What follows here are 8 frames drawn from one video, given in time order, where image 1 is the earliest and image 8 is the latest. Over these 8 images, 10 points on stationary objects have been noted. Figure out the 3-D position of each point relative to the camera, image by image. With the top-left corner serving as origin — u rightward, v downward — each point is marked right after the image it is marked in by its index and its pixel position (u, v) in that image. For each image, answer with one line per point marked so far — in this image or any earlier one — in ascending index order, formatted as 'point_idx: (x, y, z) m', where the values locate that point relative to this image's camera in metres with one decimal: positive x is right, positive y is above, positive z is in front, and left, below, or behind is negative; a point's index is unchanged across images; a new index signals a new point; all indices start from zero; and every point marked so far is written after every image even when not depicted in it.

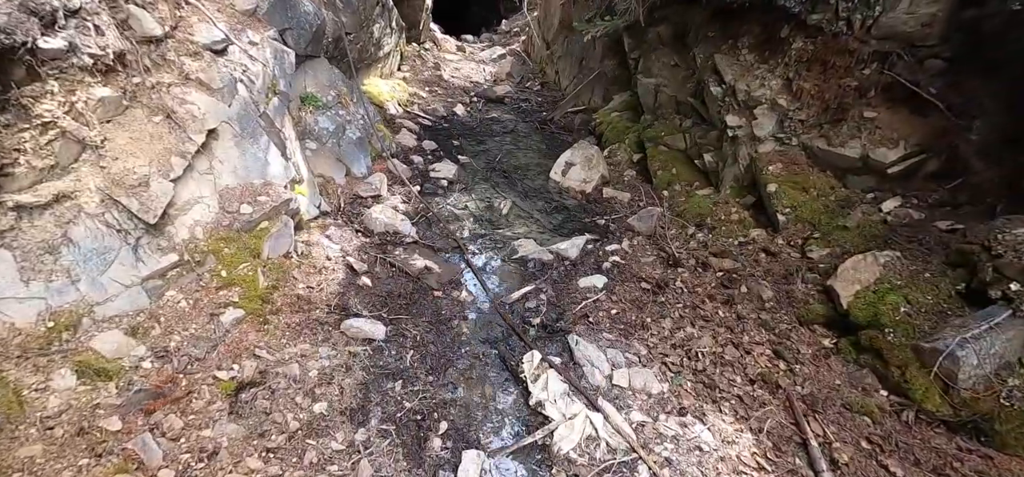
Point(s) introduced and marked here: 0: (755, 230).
0: (+2.0, +0.1, +4.1) m
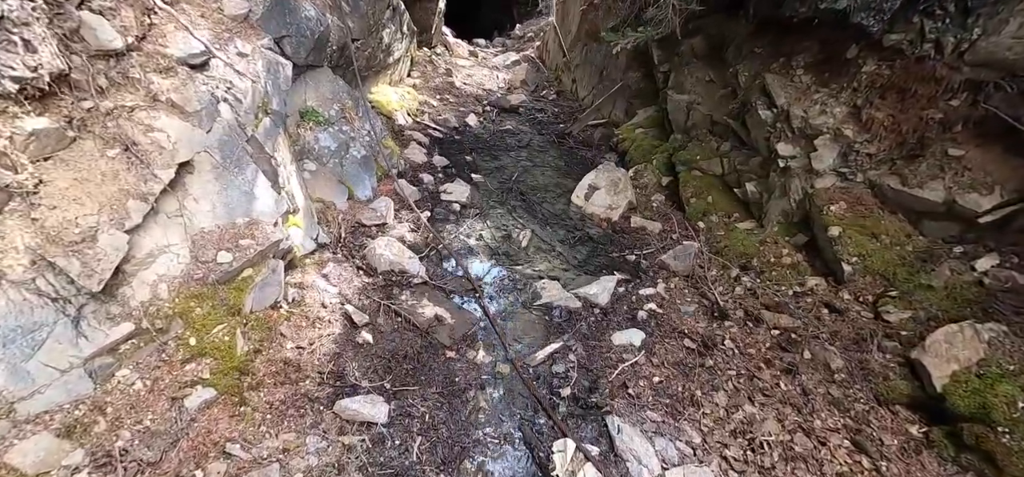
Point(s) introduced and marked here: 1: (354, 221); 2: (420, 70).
0: (+2.1, -0.3, +3.6) m
1: (-1.2, +0.1, +4.0) m
2: (-1.6, +2.9, +8.9) m
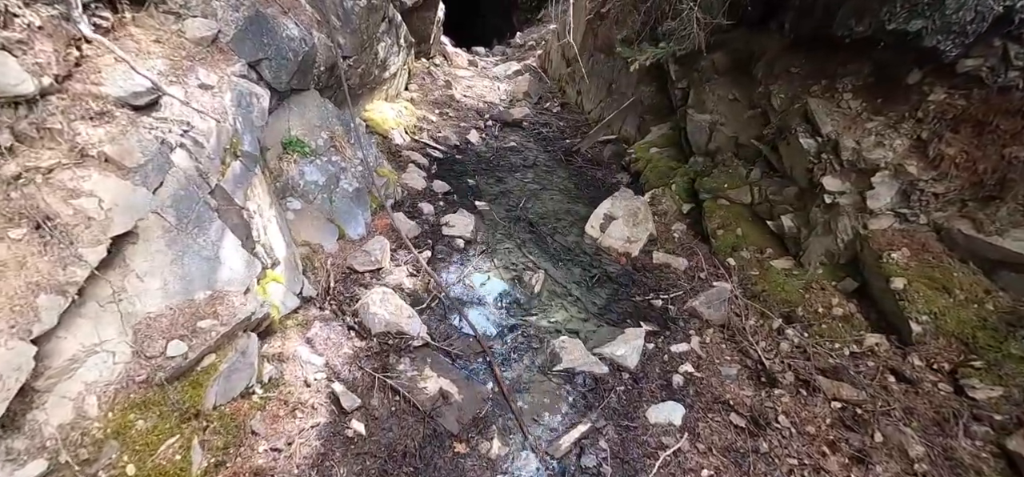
0: (+2.2, -0.6, +3.2) m
1: (-1.1, -0.2, +3.5) m
2: (-1.5, +2.5, +8.5) m
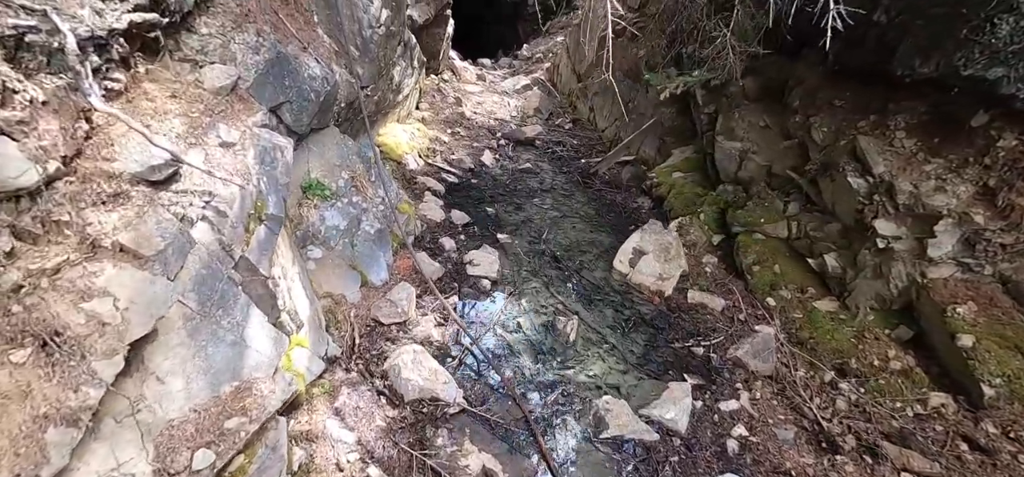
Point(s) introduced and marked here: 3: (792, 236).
0: (+2.4, -0.9, +3.0) m
1: (-0.9, -0.5, +3.3) m
2: (-1.3, +2.2, +8.3) m
3: (+2.3, 0.0, +4.3) m
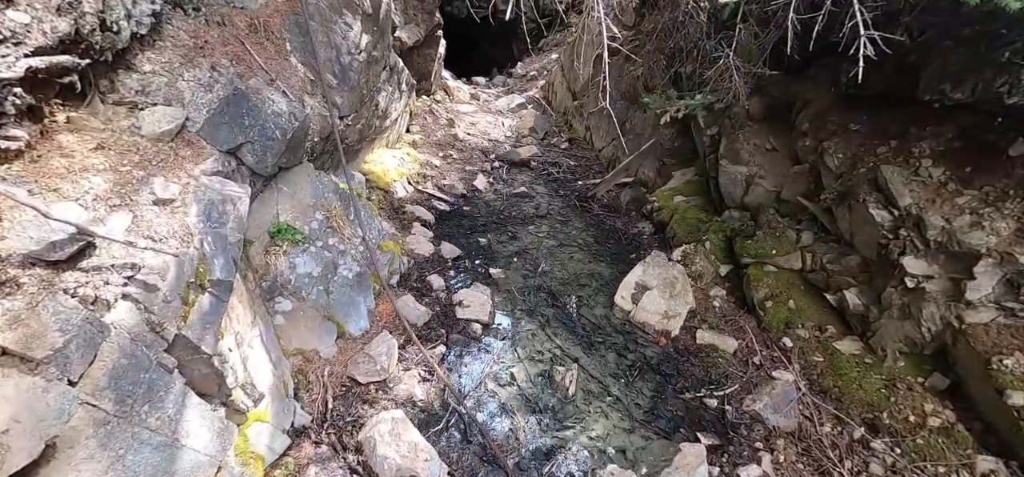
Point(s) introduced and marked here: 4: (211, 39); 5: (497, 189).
0: (+2.4, -1.1, +2.6) m
1: (-1.0, -0.8, +2.9) m
2: (-1.4, +1.8, +8.0) m
3: (+2.3, -0.2, +4.0) m
4: (-1.7, +1.2, +3.0) m
5: (-0.2, +0.7, +6.9) m
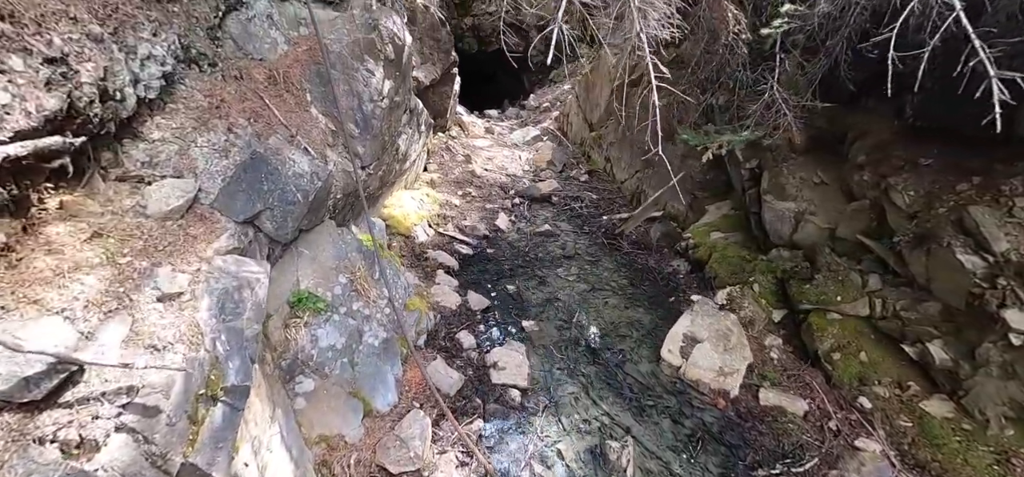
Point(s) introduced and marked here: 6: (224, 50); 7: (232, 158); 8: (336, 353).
0: (+2.7, -1.3, +2.2) m
1: (-0.7, -1.2, +2.6) m
2: (-1.1, +1.1, +7.8) m
3: (+2.5, -0.5, +3.6) m
4: (-1.5, +0.8, +2.7) m
5: (+0.1, +0.1, +6.6) m
6: (-1.7, +1.1, +3.1) m
7: (-1.3, +0.4, +2.4) m
8: (-1.0, -0.6, +2.8) m
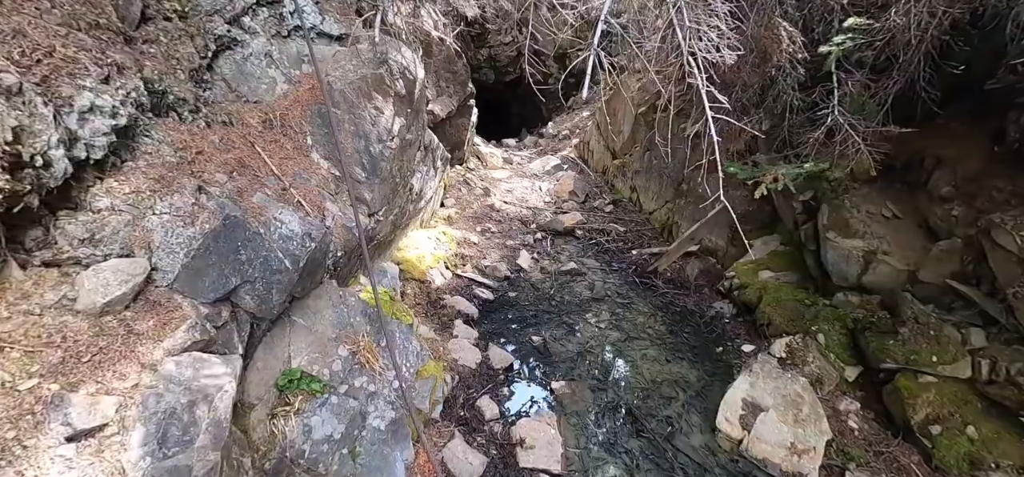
0: (+2.8, -1.5, +1.6) m
1: (-0.5, -1.5, +2.1) m
2: (-0.8, +0.6, +7.4) m
3: (+2.7, -0.8, +3.0) m
4: (-1.4, +0.4, +2.4) m
5: (+0.4, -0.4, +6.1) m
6: (-1.6, +0.8, +2.7) m
7: (-1.2, +0.1, +2.0) m
8: (-0.8, -0.9, +2.3) m
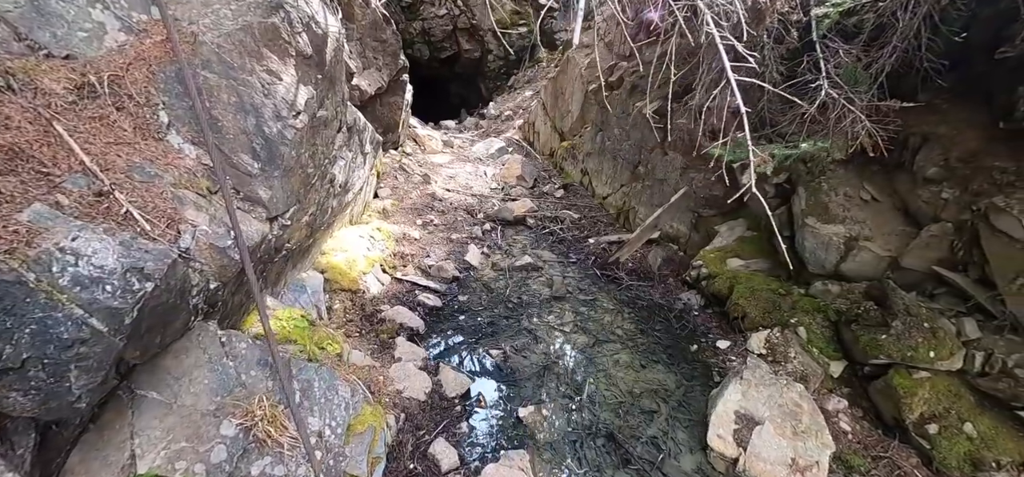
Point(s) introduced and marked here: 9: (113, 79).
0: (+2.8, -1.5, +1.2) m
1: (-0.6, -1.5, +1.3) m
2: (-1.5, +0.6, +6.5) m
3: (+2.5, -0.7, +2.5) m
4: (-1.5, +0.3, +1.4) m
5: (-0.2, -0.3, +5.4) m
6: (-1.8, +0.7, +1.7) m
7: (-1.3, 0.0, +1.1) m
8: (-0.9, -1.0, +1.5) m
9: (-1.5, +0.6, +2.0) m
